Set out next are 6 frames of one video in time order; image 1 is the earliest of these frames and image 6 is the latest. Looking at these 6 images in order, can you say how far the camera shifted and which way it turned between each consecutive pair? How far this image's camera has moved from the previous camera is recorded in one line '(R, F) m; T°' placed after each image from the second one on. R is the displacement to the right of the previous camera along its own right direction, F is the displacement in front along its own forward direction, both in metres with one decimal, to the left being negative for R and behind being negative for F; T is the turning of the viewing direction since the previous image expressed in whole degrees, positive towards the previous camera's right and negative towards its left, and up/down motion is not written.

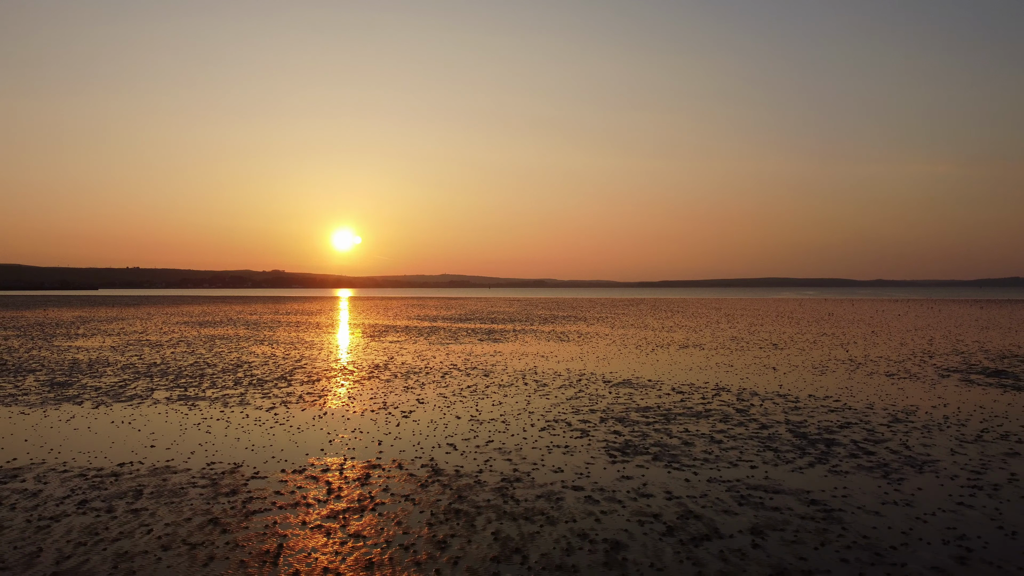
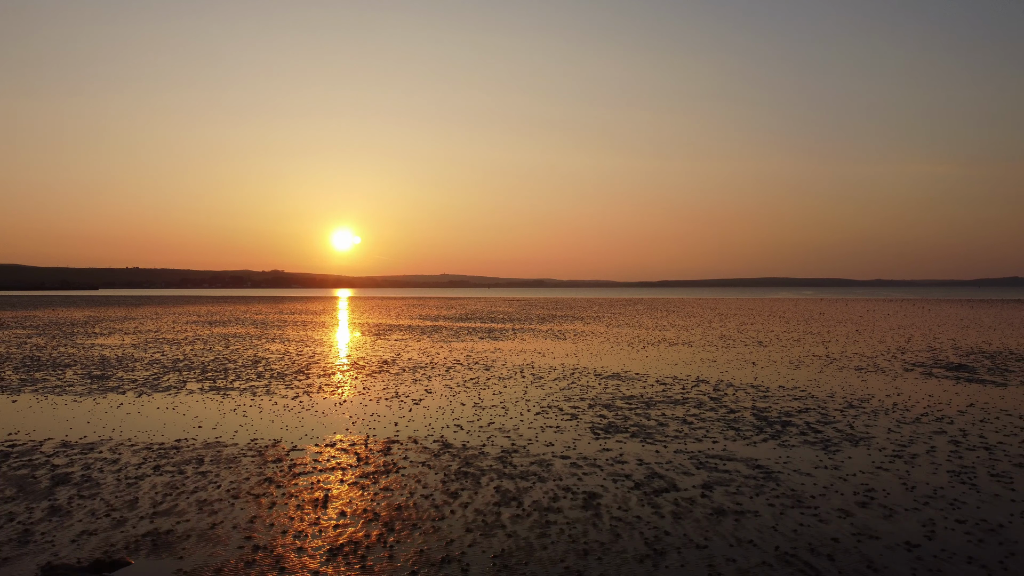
(0.0, -1.9) m; 0°
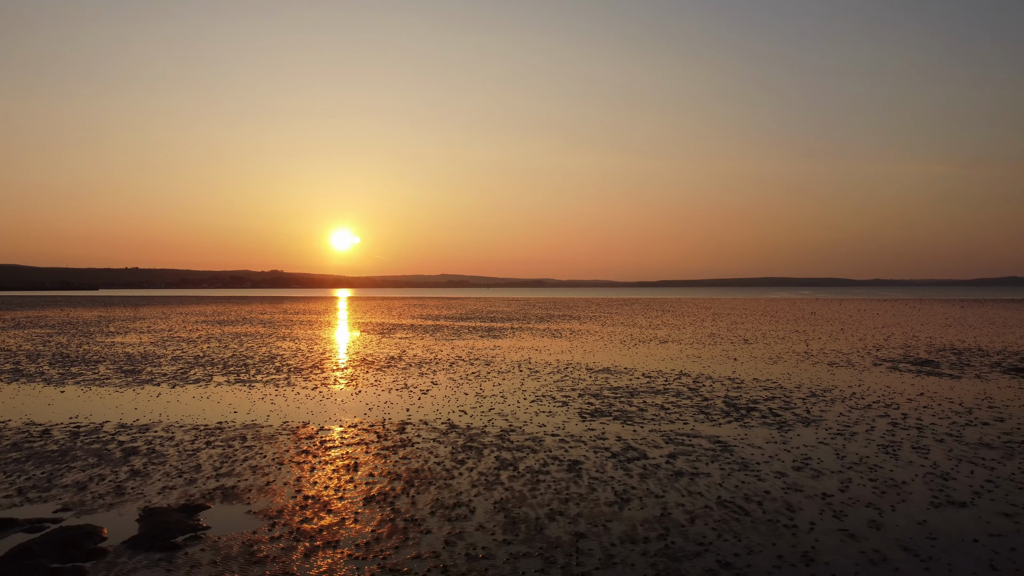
(0.0, -1.9) m; 0°
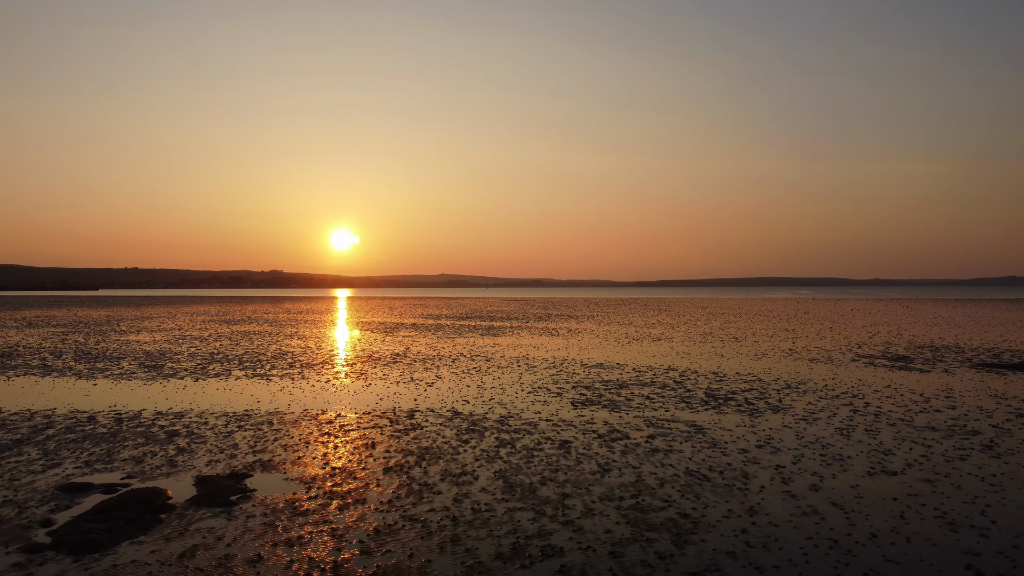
(0.0, -1.6) m; 0°
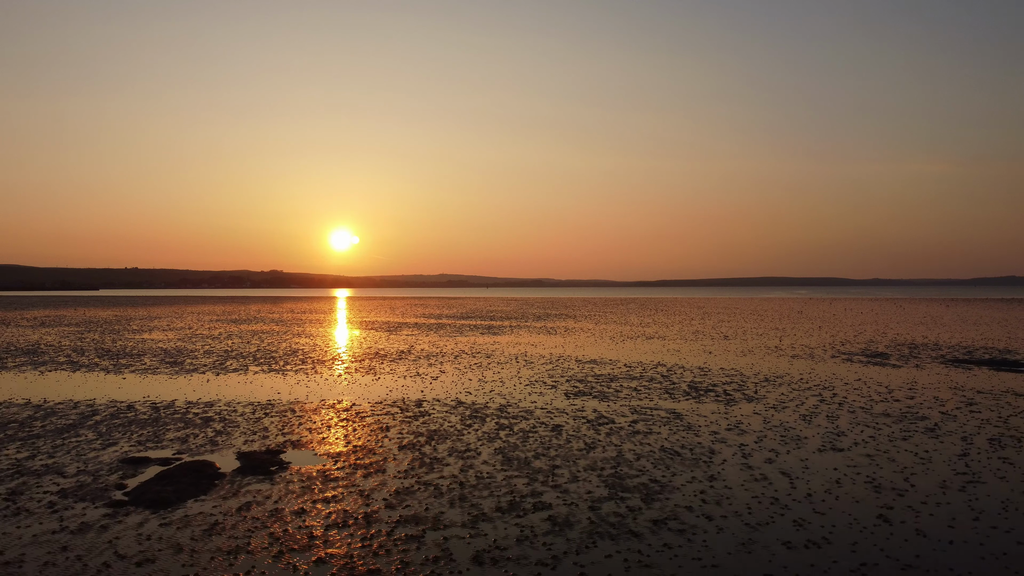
(0.0, -1.6) m; 0°
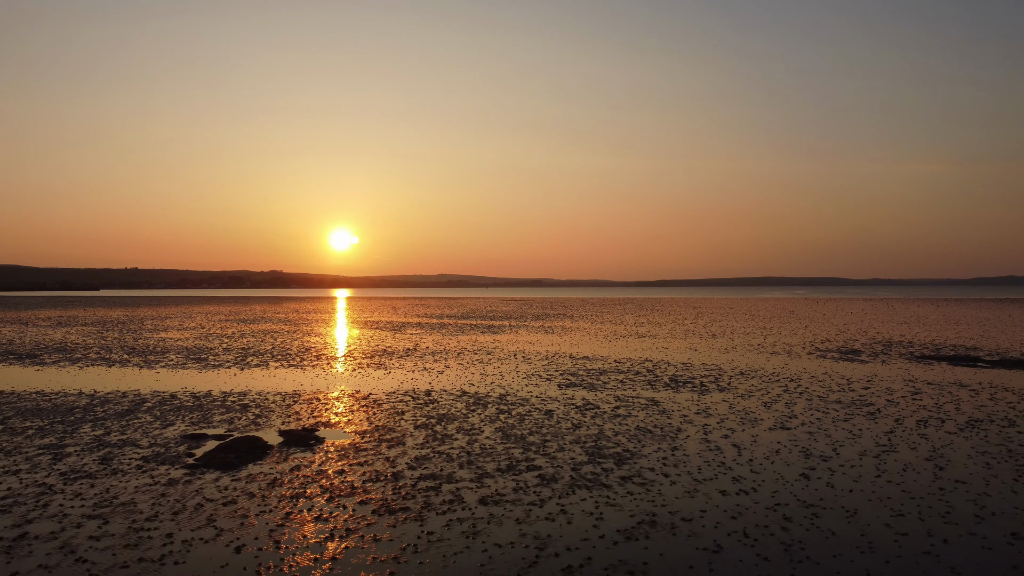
(0.0, -2.2) m; 0°
